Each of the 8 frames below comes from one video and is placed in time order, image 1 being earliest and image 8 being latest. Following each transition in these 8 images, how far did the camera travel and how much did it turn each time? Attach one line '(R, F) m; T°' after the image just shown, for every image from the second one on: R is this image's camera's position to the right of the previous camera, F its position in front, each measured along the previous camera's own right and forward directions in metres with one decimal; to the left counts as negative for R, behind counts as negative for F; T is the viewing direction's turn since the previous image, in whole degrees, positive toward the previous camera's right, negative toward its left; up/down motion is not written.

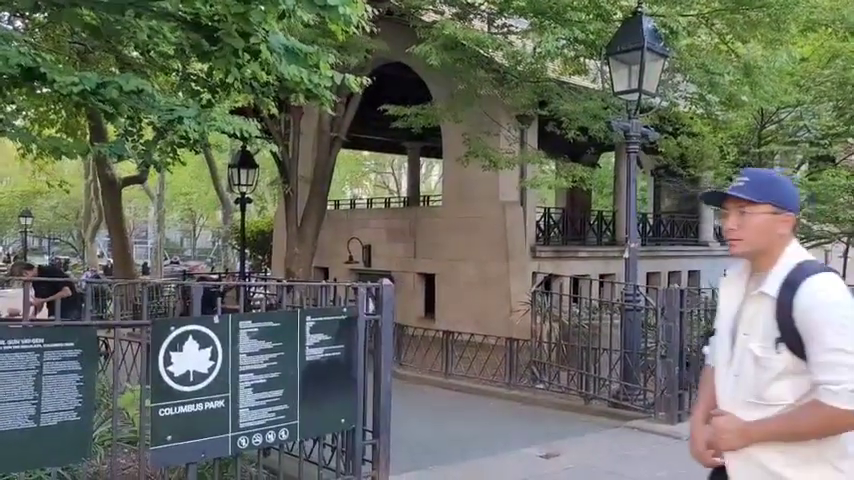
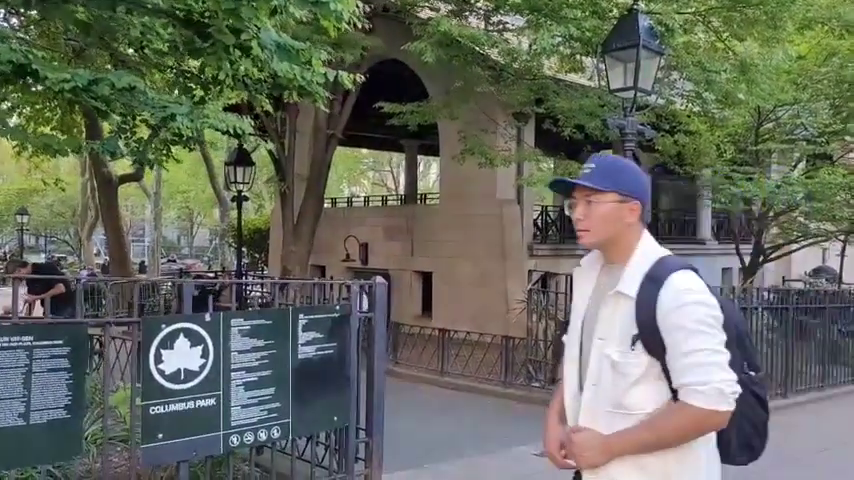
(0.0, 0.0) m; 0°
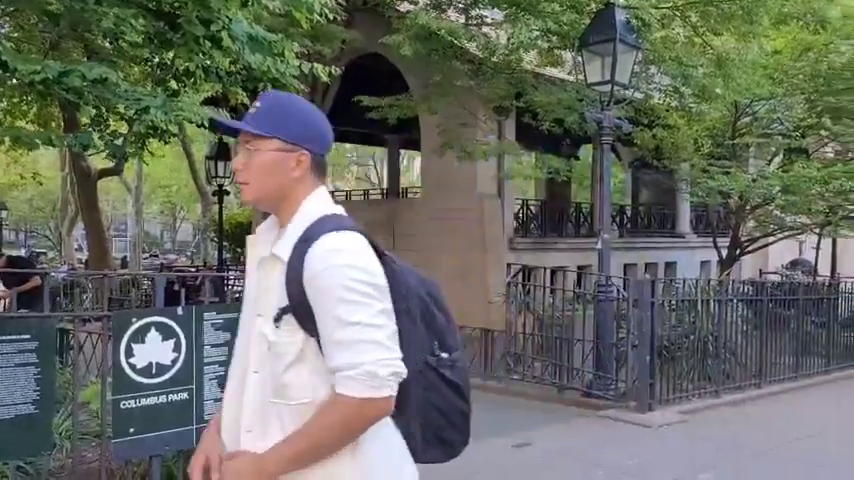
(+0.1, 0.0) m; +1°
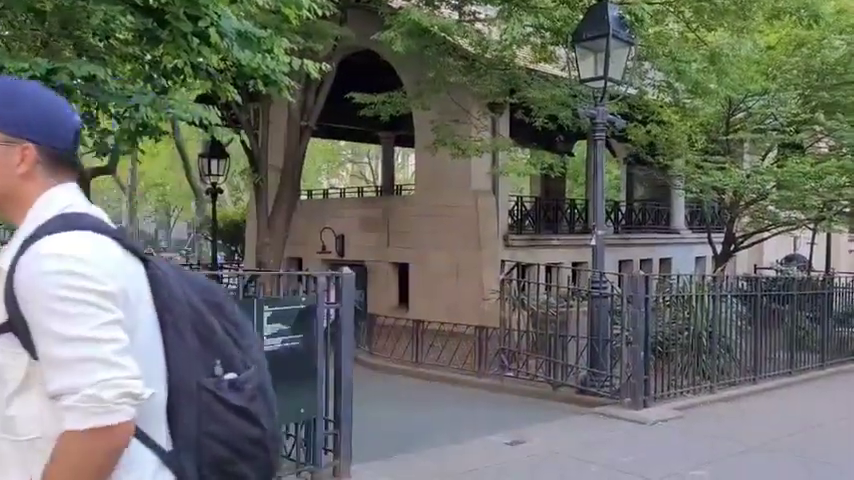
(0.0, 0.0) m; 0°
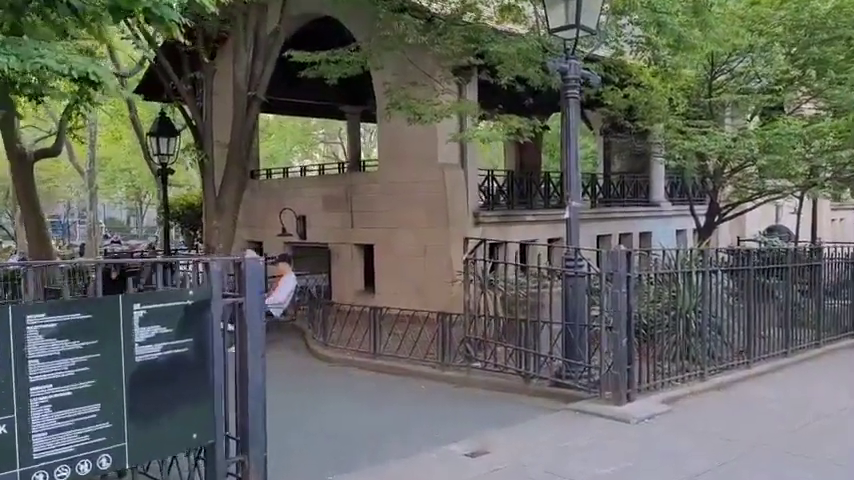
(+0.3, +1.2) m; +2°
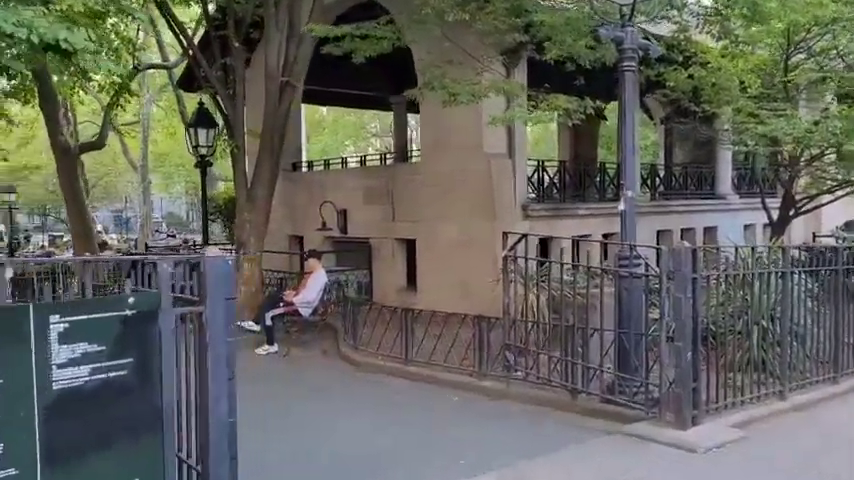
(+0.2, +1.0) m; -4°
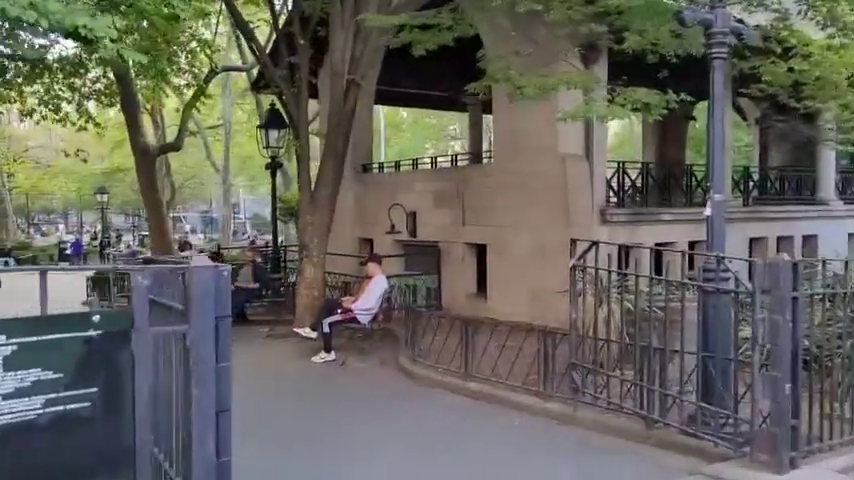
(+0.2, +0.7) m; -6°
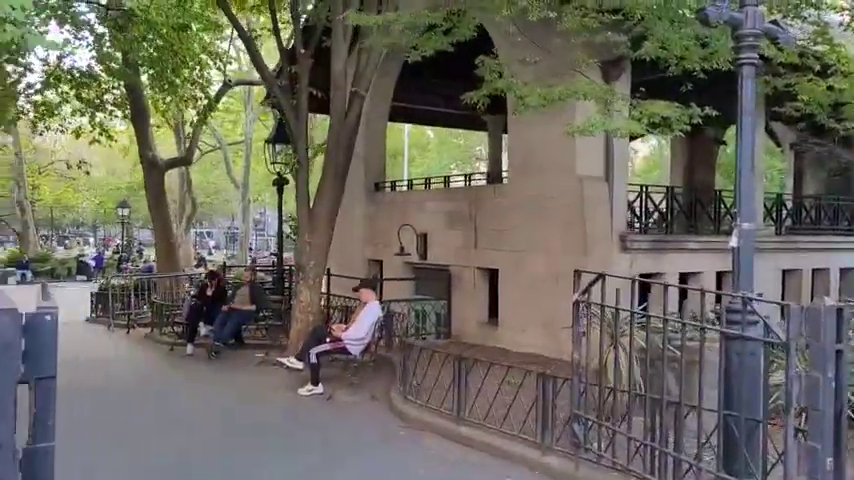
(+0.4, +0.9) m; -2°
